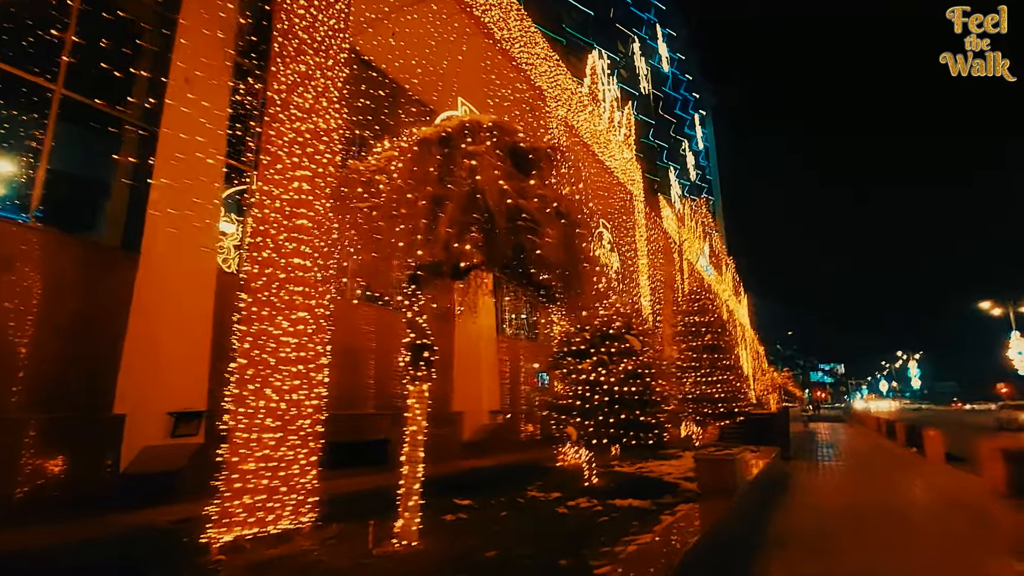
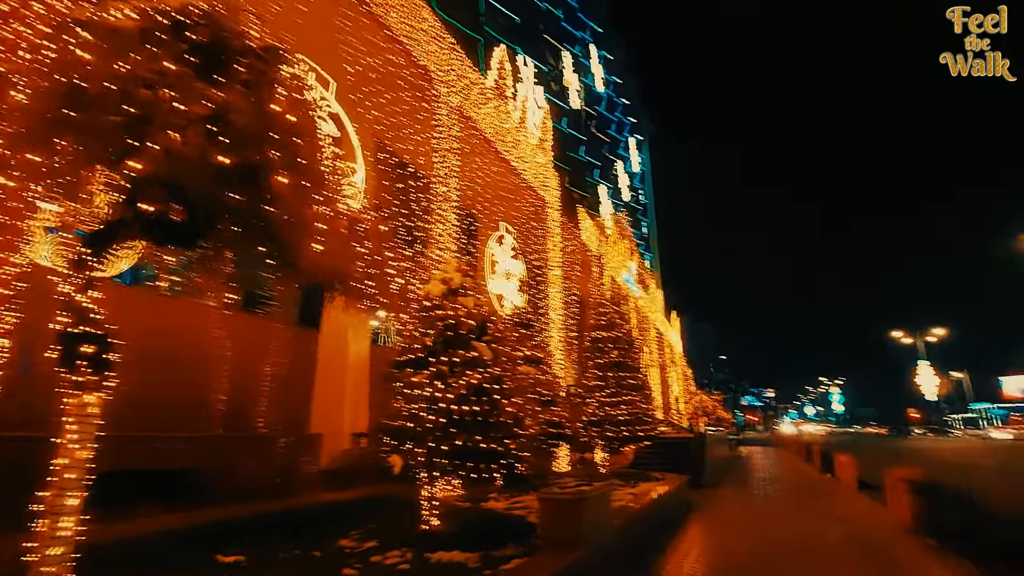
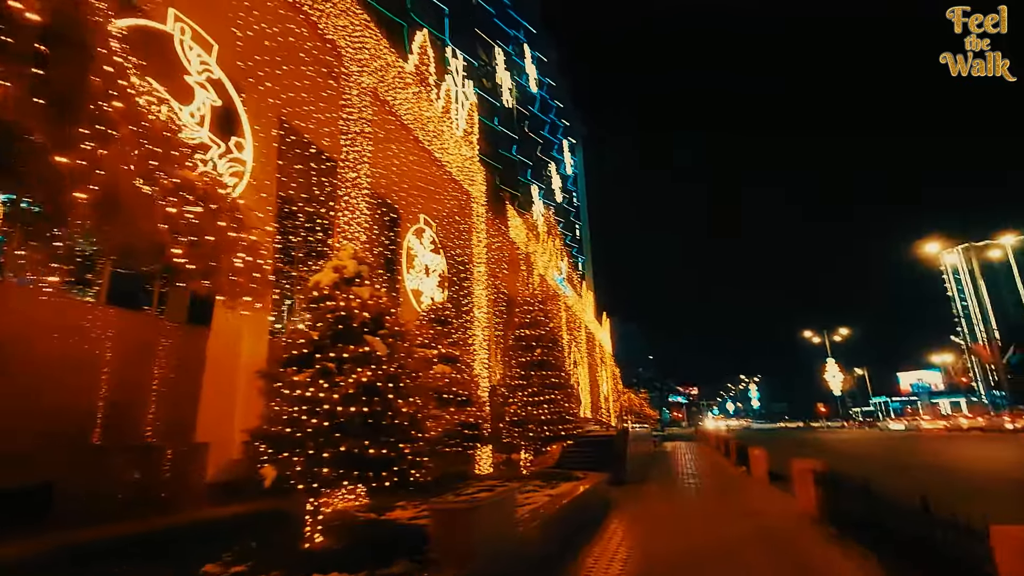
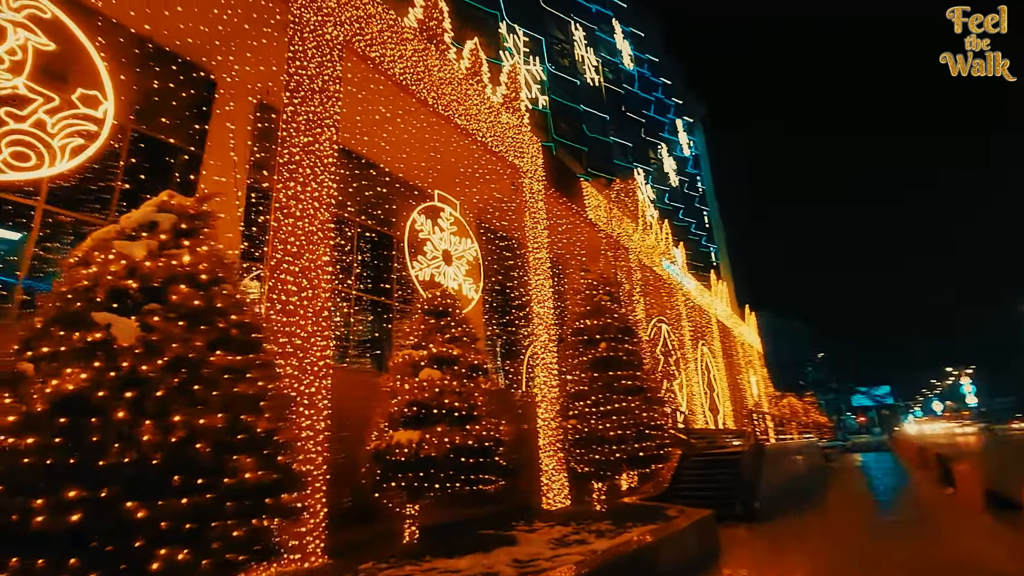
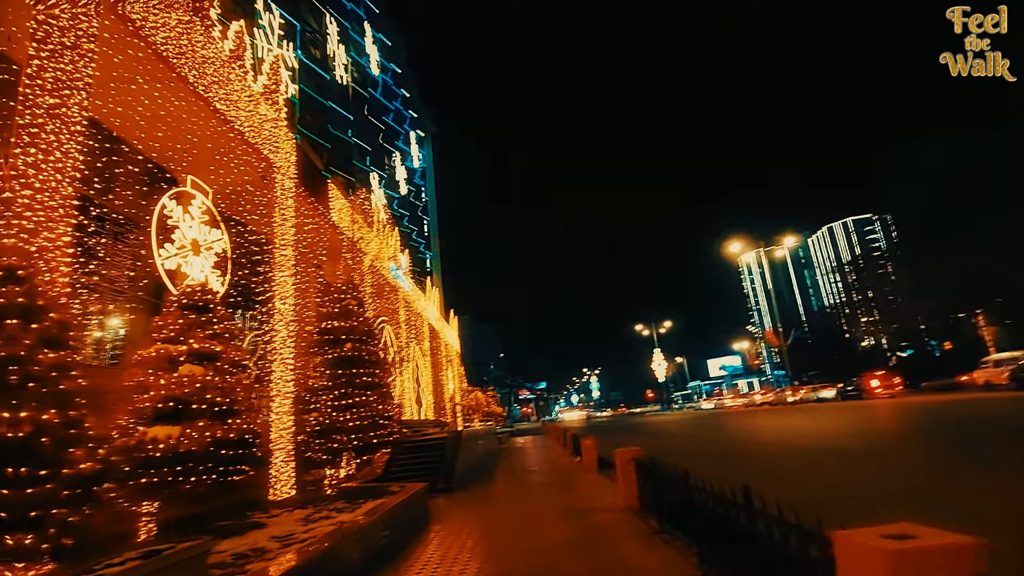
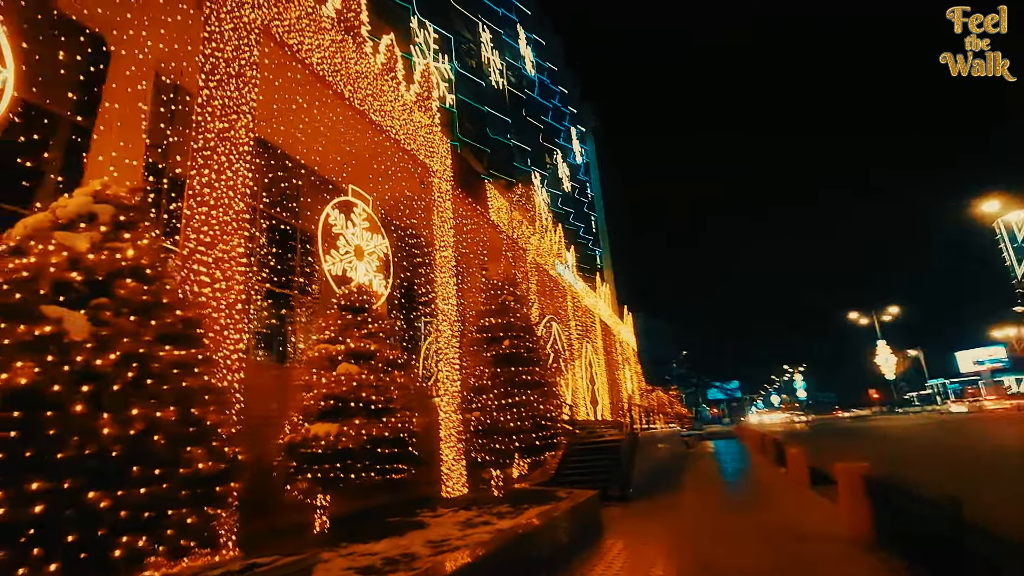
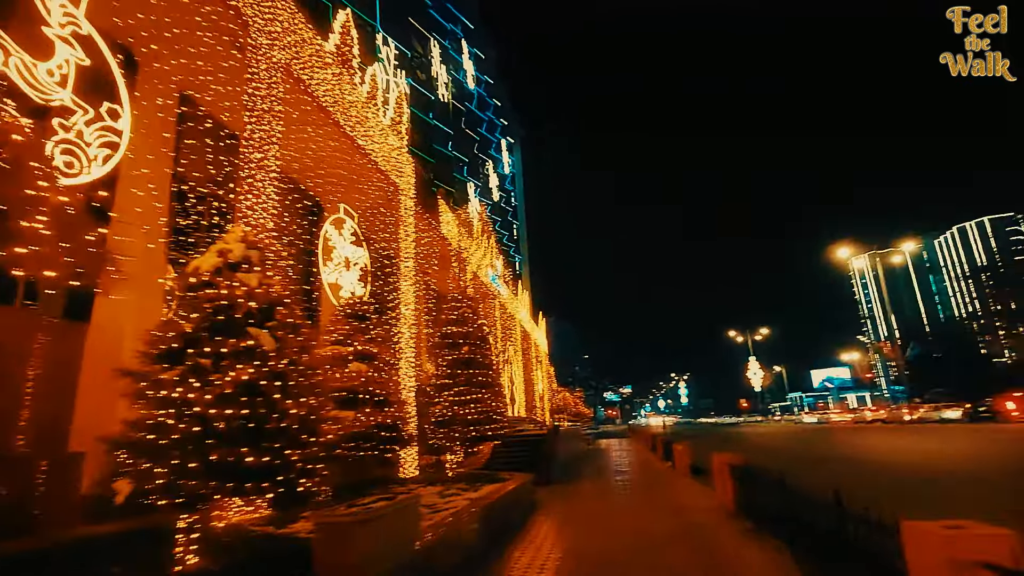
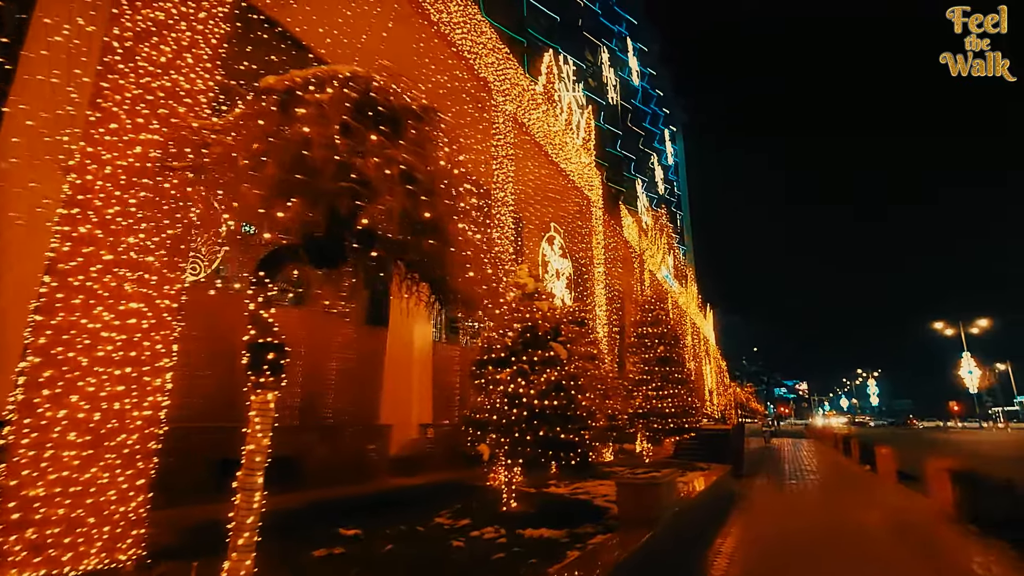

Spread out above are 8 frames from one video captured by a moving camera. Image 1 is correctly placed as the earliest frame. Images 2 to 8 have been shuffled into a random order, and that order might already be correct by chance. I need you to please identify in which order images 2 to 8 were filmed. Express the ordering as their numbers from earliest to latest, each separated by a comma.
8, 2, 3, 7, 5, 6, 4
